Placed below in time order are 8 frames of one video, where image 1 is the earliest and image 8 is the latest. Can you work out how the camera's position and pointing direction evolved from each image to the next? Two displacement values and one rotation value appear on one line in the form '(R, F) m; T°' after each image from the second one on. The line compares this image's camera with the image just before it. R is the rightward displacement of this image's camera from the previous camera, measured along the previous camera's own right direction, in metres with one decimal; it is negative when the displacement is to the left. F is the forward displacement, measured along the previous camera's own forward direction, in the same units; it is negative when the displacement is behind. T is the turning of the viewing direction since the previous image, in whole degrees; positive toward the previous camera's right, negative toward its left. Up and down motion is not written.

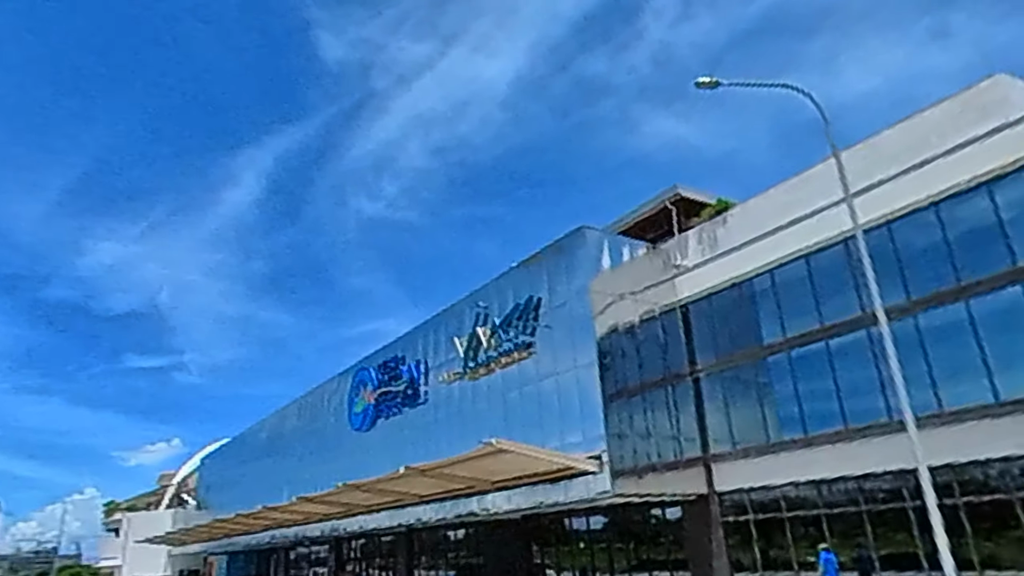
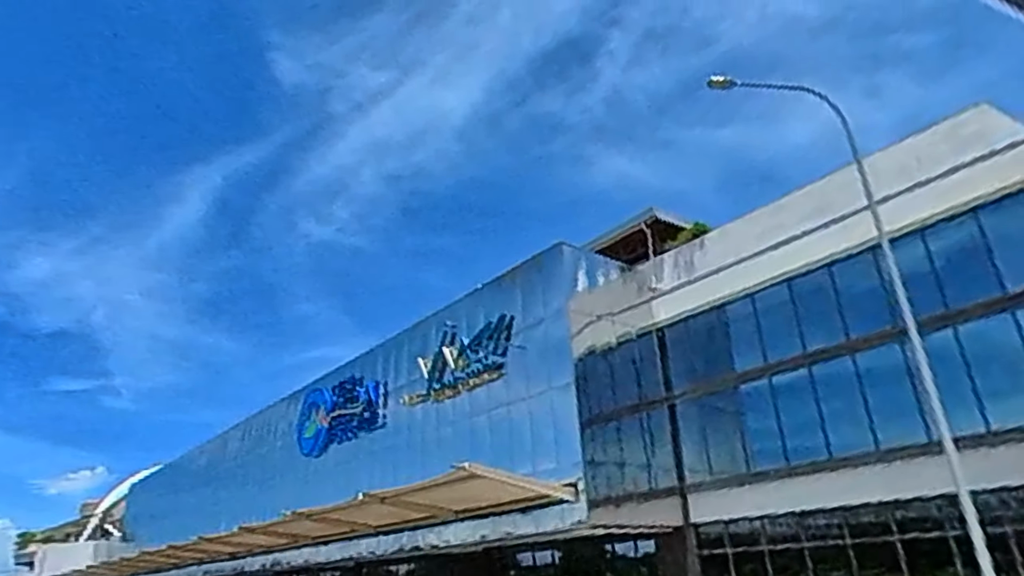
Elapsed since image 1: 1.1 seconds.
(+1.2, +0.4) m; -2°
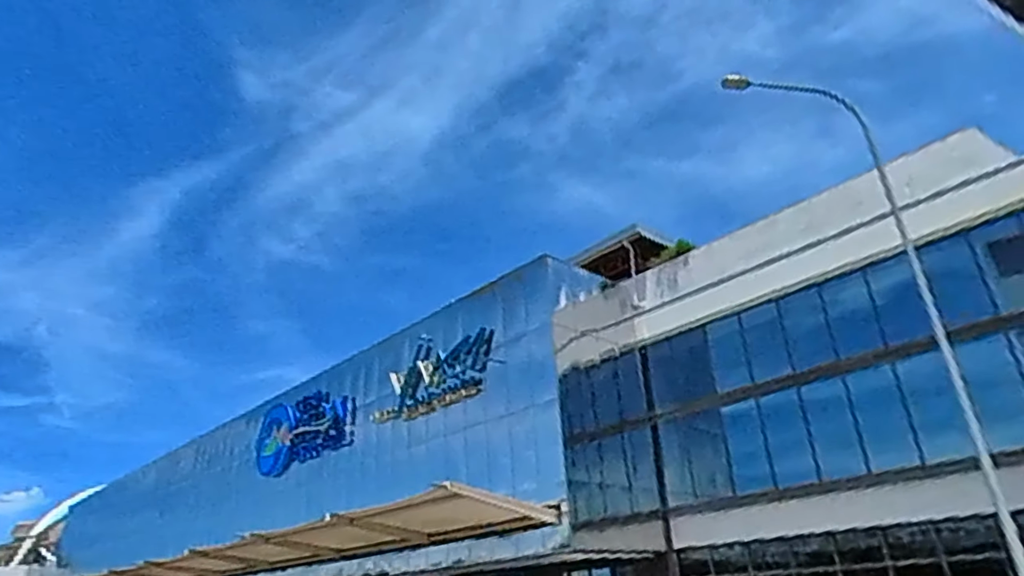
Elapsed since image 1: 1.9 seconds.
(+0.4, +0.5) m; 0°
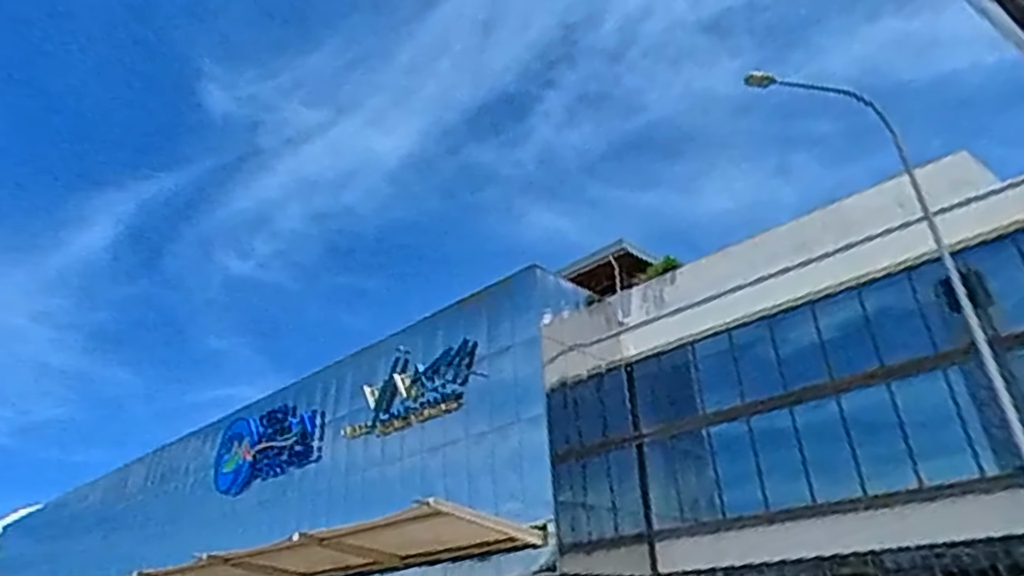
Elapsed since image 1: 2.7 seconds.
(+0.4, +0.6) m; 0°
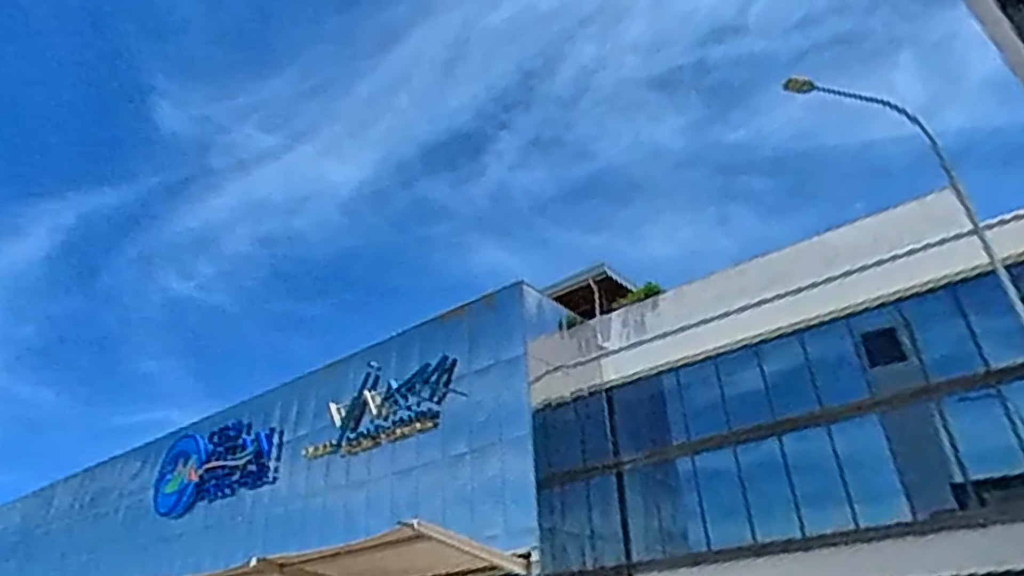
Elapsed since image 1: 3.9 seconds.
(+0.1, +0.6) m; +1°
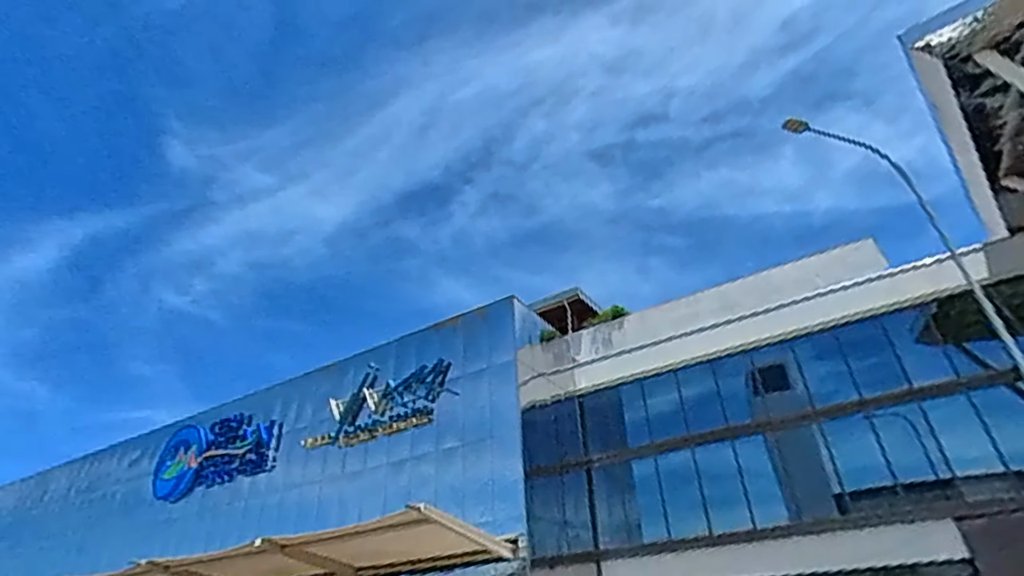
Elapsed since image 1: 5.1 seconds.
(+0.1, -1.4) m; +1°
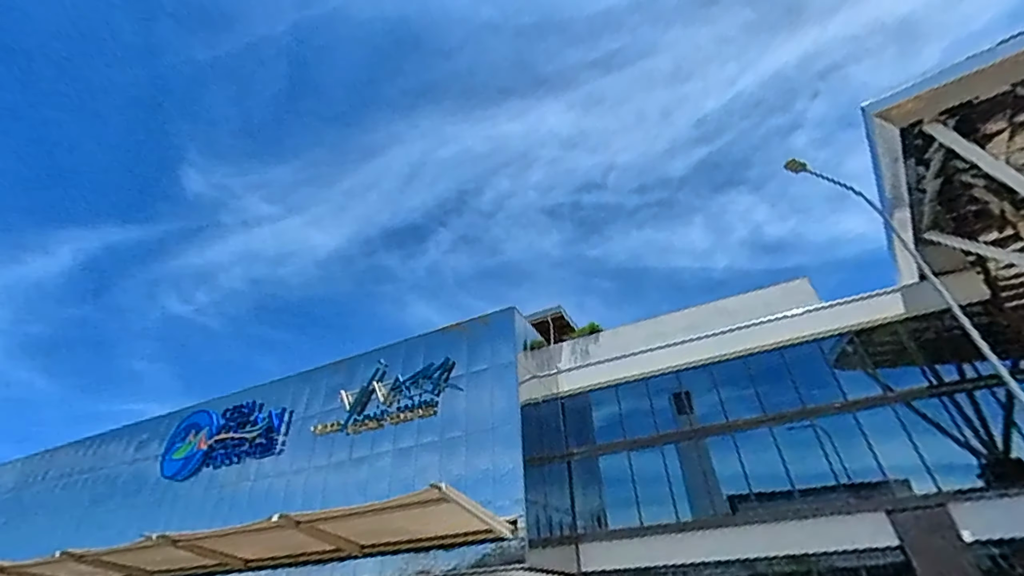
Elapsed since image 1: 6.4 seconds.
(+0.3, -1.7) m; 0°
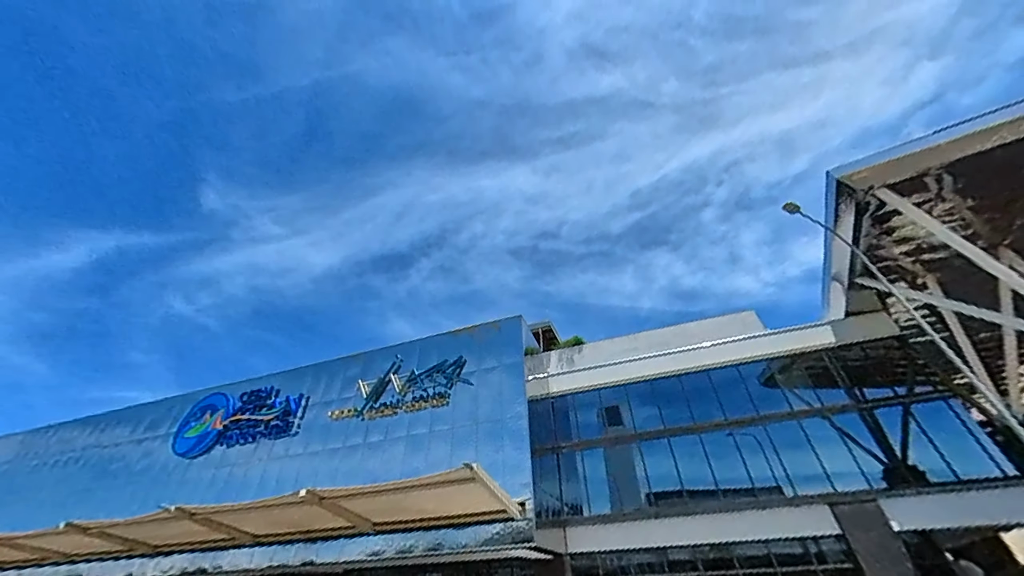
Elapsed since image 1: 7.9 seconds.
(+0.3, -2.2) m; -1°
